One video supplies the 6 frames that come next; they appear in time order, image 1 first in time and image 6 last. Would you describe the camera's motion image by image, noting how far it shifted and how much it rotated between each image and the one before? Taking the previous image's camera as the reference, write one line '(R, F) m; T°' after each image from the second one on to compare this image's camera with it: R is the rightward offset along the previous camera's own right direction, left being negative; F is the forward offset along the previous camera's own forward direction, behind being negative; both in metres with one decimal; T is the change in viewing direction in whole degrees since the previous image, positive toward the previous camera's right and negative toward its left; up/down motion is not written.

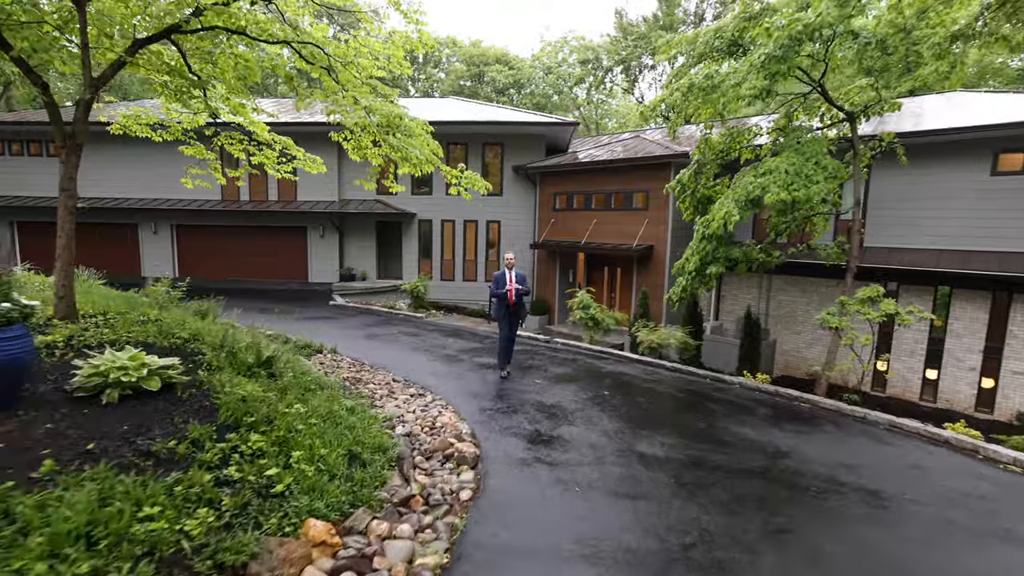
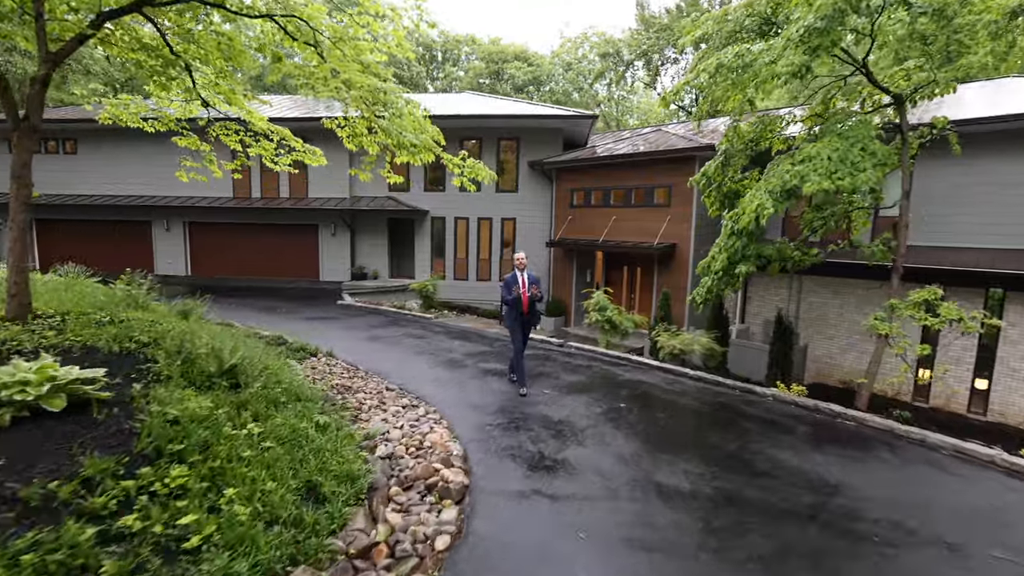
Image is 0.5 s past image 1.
(+0.2, +0.6) m; -2°
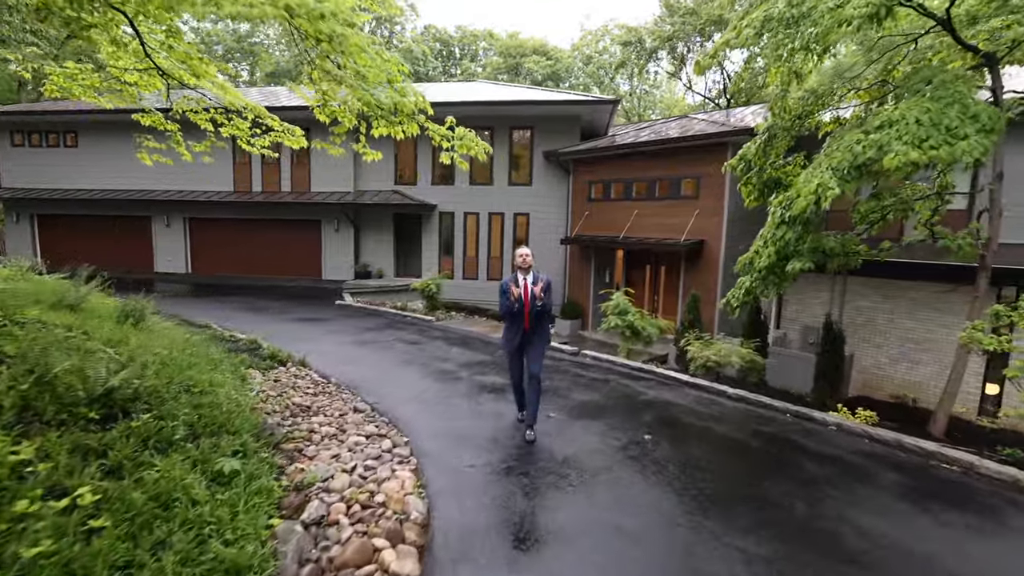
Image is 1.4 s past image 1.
(+0.2, +1.2) m; -2°
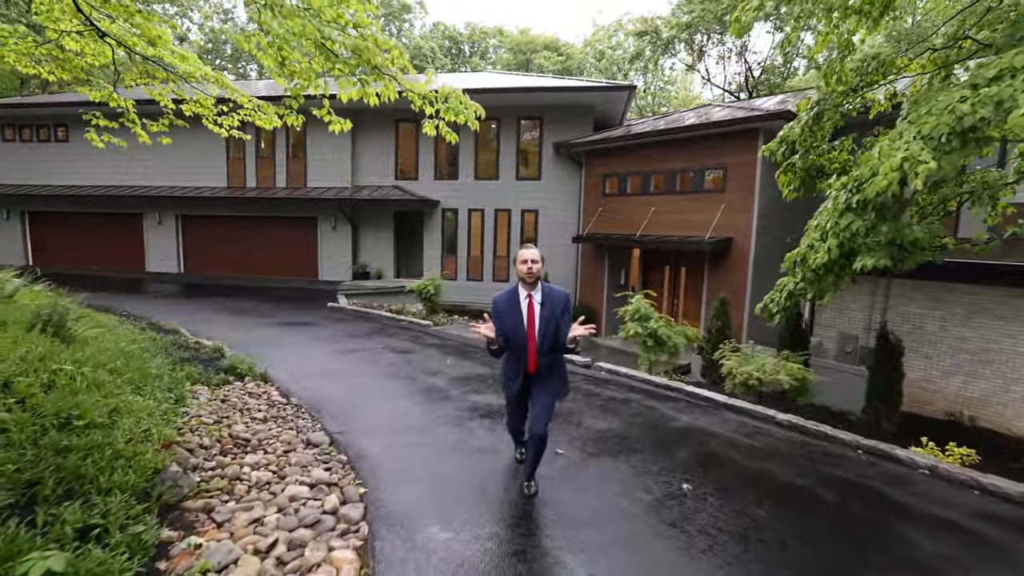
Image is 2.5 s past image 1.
(+0.1, +1.1) m; -1°
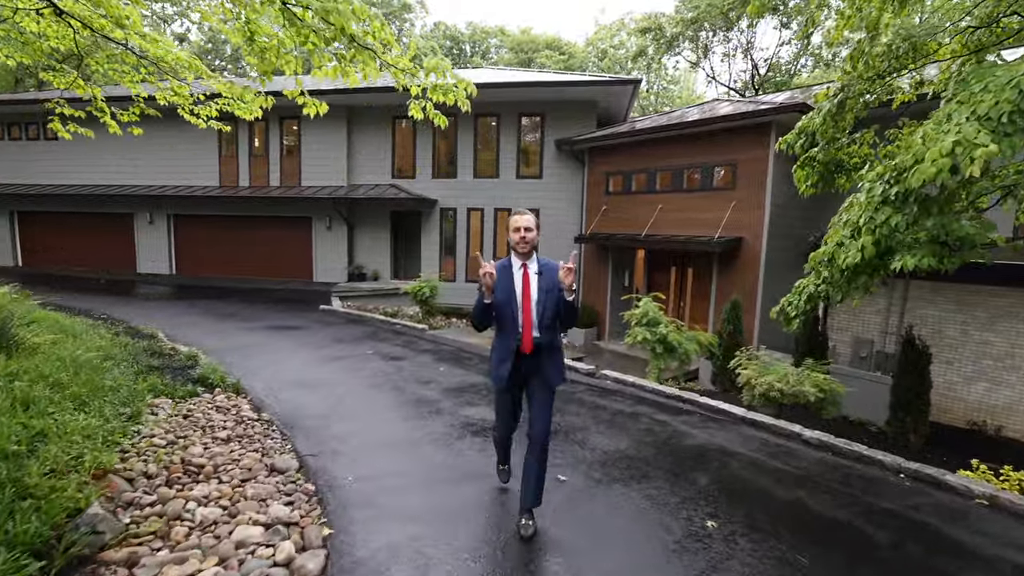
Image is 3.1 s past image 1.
(0.0, +0.5) m; 0°
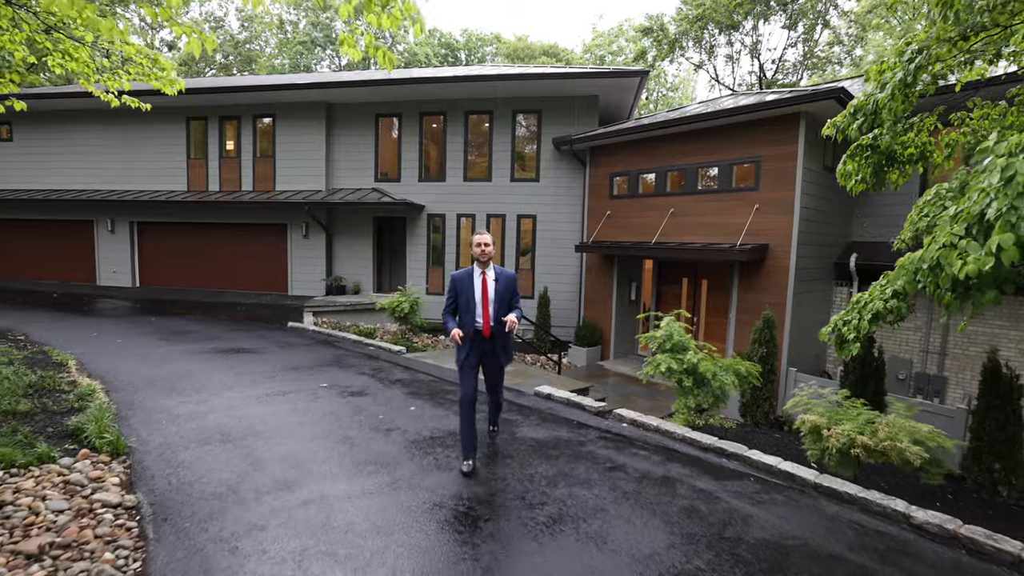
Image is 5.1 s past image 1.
(+0.1, +1.4) m; 0°
